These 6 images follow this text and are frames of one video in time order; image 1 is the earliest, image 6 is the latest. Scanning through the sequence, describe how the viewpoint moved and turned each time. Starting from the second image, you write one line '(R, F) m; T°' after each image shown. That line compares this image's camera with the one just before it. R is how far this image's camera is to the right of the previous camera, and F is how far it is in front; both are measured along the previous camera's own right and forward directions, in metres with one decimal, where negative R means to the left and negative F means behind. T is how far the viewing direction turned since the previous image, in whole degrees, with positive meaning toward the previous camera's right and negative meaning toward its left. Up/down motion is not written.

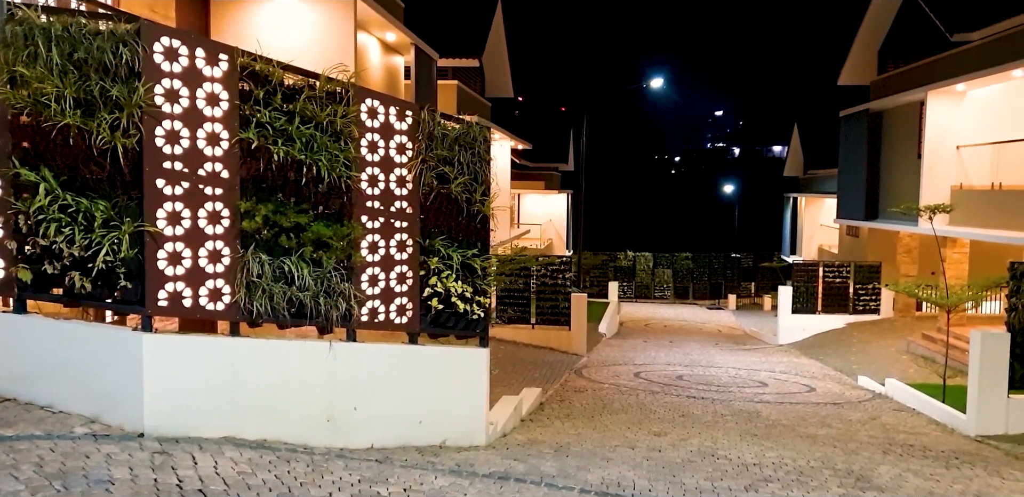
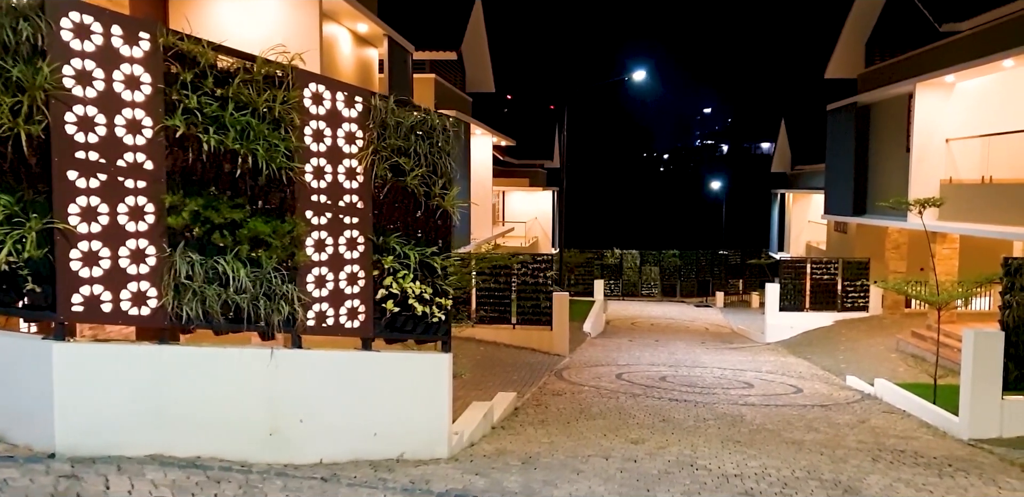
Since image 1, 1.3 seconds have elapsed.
(+0.2, +0.5) m; +1°
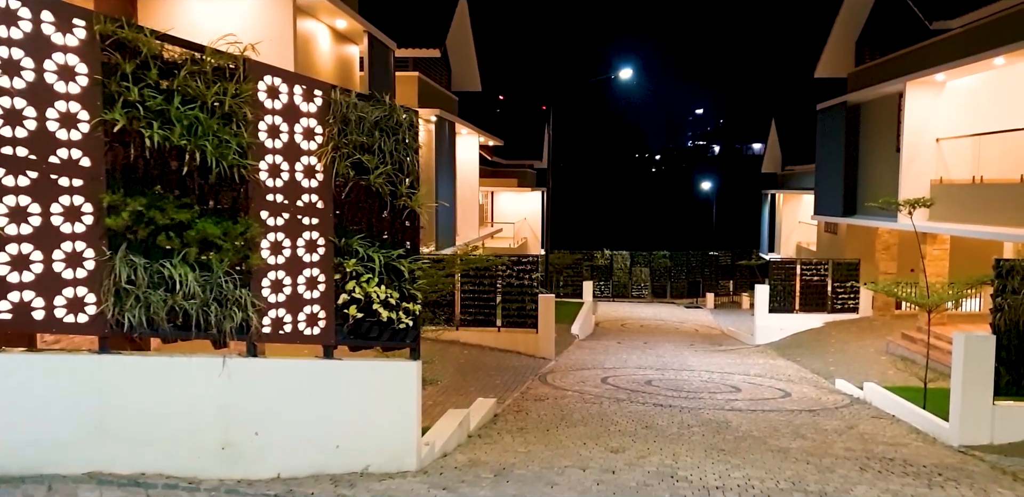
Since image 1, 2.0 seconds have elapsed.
(+0.2, +0.3) m; +1°
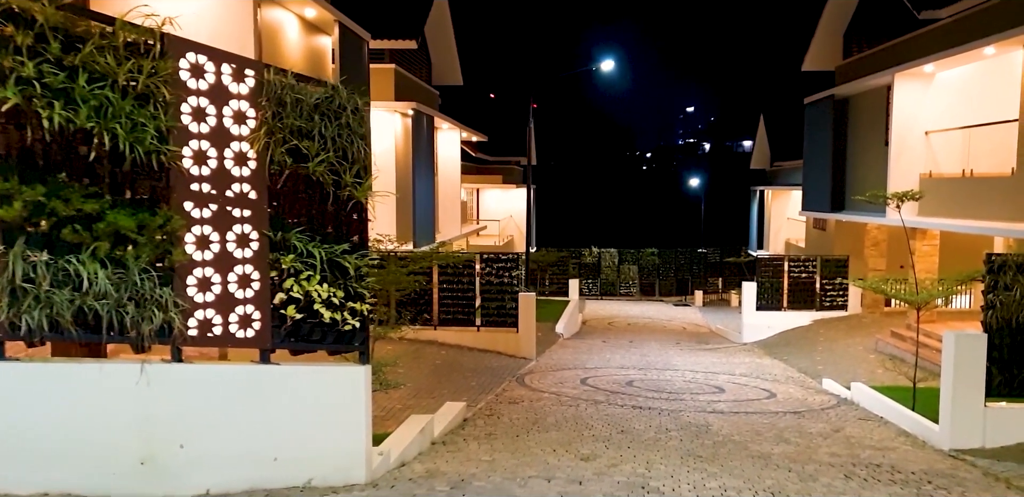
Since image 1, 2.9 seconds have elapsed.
(+0.3, +0.5) m; +1°
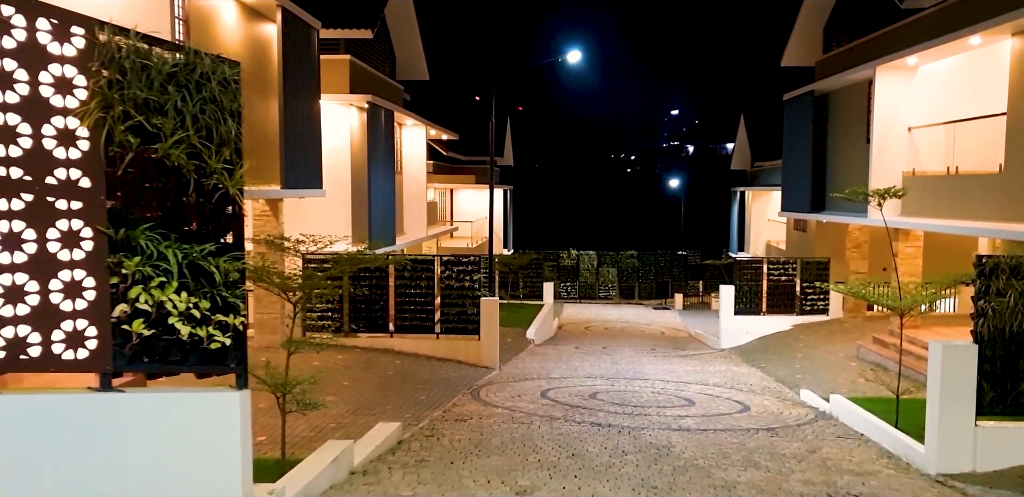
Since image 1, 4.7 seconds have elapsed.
(+0.5, +0.9) m; +1°
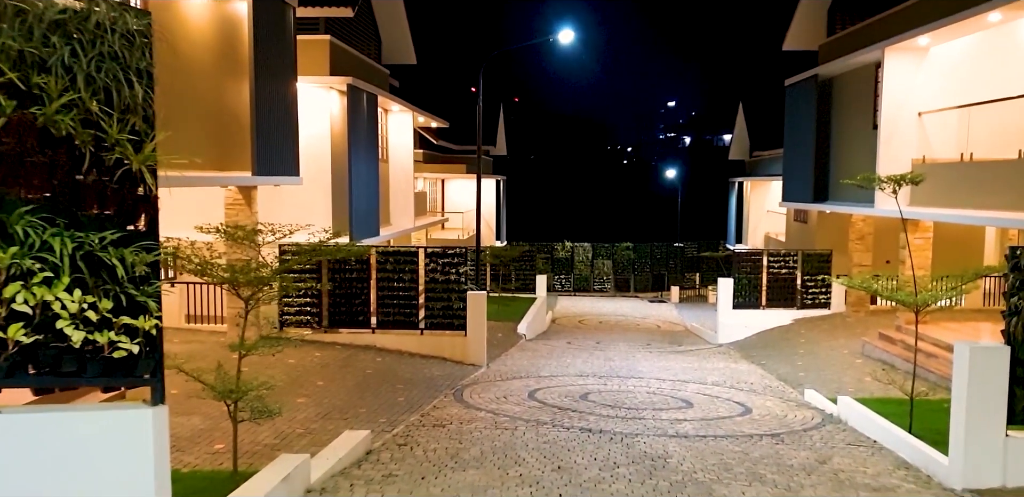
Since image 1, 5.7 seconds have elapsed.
(+0.1, +0.8) m; 0°
